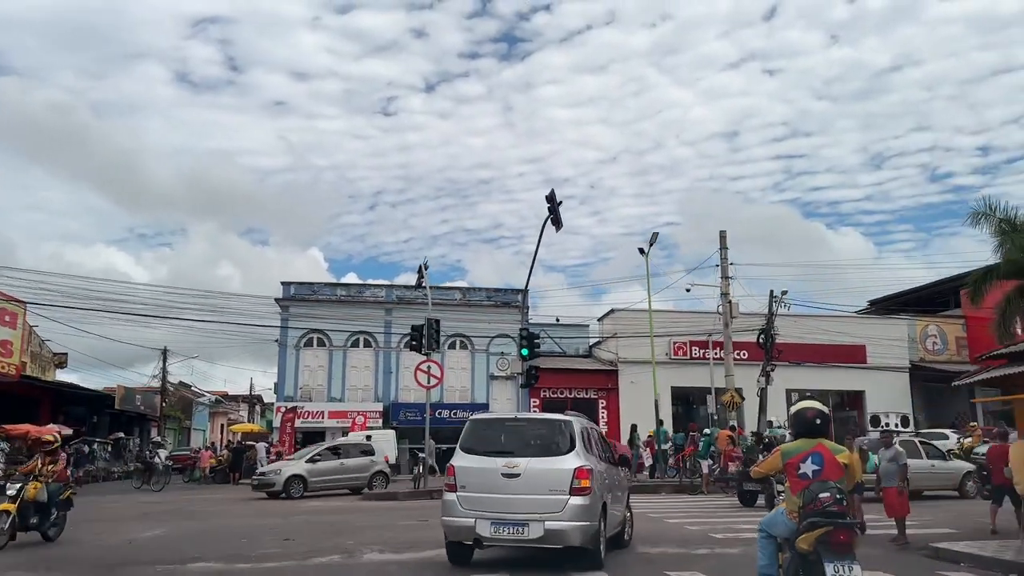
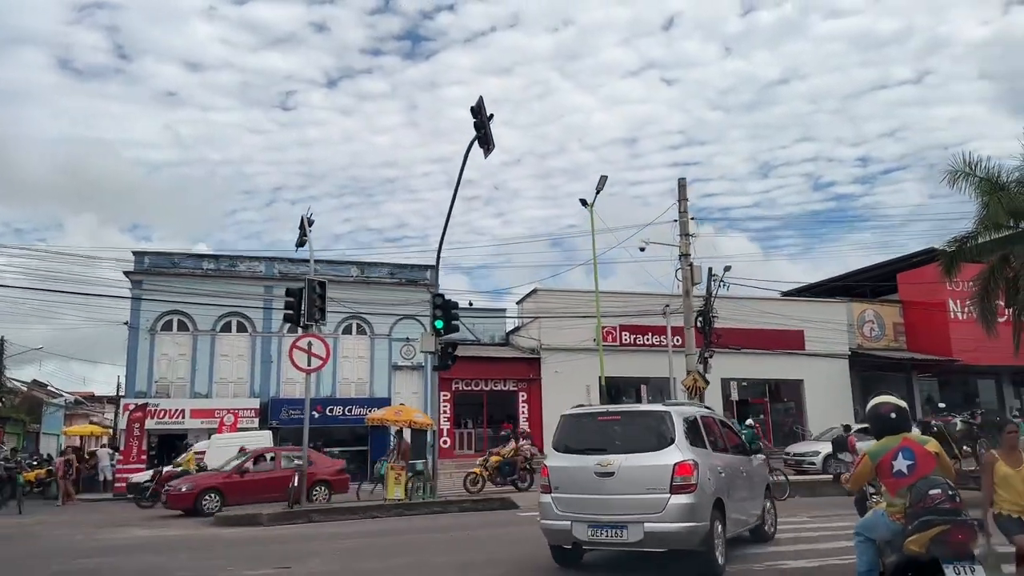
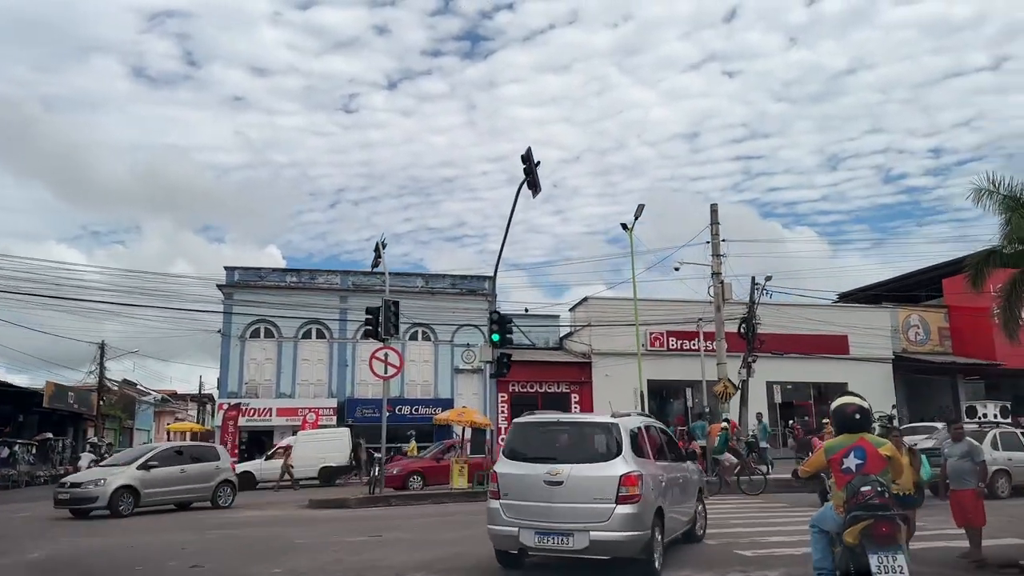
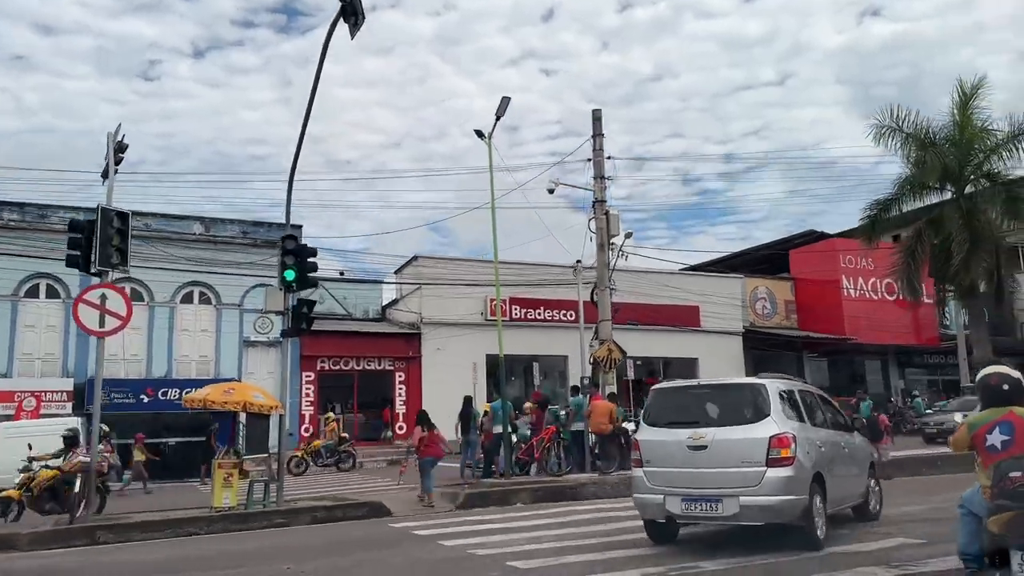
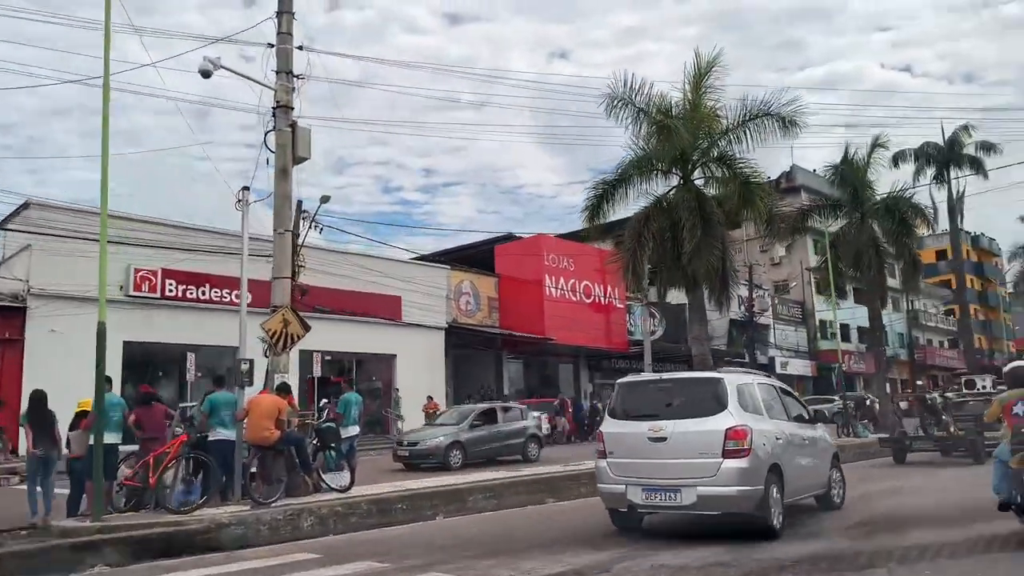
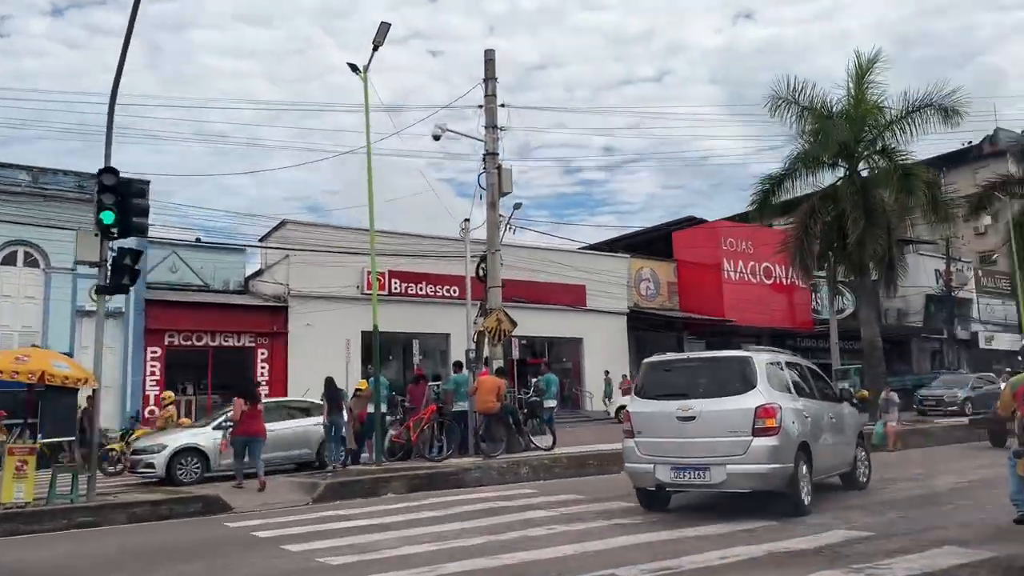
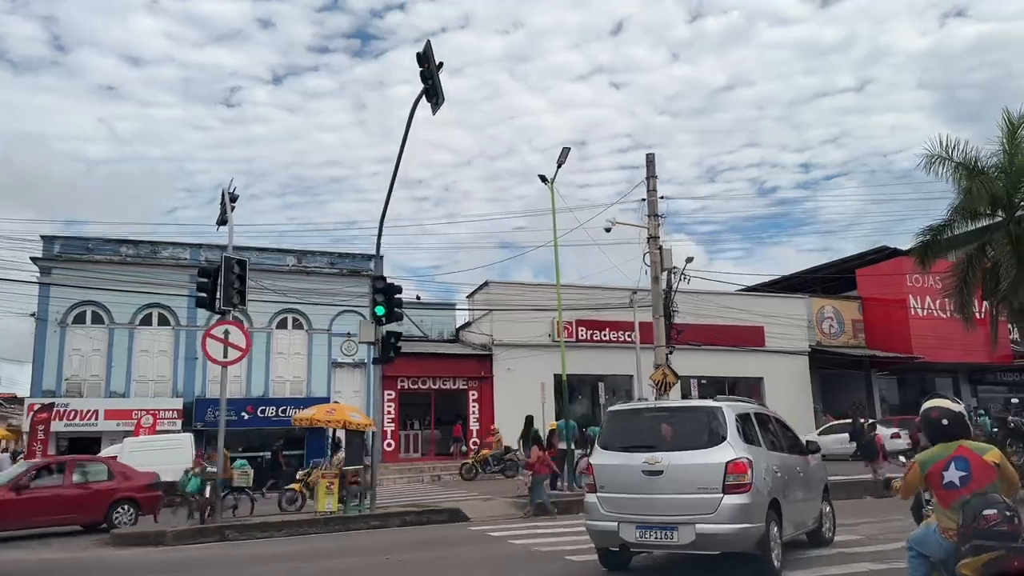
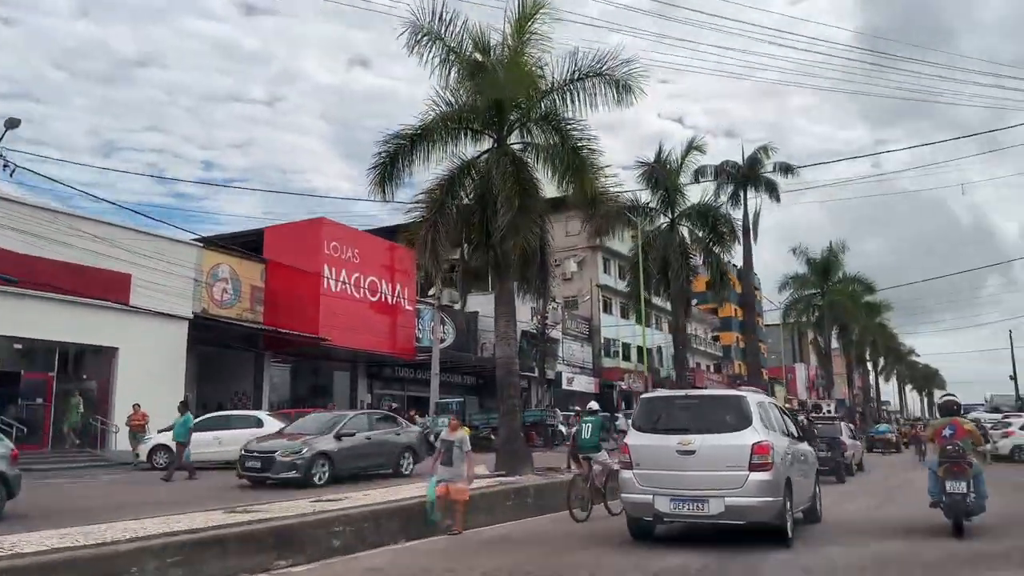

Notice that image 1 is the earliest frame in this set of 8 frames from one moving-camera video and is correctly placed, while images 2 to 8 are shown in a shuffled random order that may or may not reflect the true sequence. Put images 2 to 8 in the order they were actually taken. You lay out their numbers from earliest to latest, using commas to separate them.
3, 2, 7, 4, 6, 5, 8
